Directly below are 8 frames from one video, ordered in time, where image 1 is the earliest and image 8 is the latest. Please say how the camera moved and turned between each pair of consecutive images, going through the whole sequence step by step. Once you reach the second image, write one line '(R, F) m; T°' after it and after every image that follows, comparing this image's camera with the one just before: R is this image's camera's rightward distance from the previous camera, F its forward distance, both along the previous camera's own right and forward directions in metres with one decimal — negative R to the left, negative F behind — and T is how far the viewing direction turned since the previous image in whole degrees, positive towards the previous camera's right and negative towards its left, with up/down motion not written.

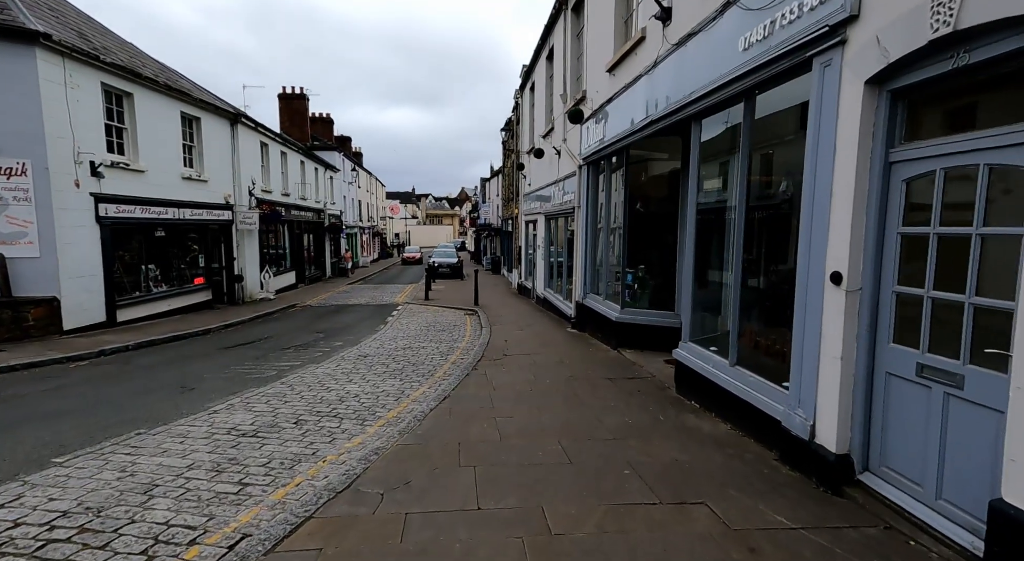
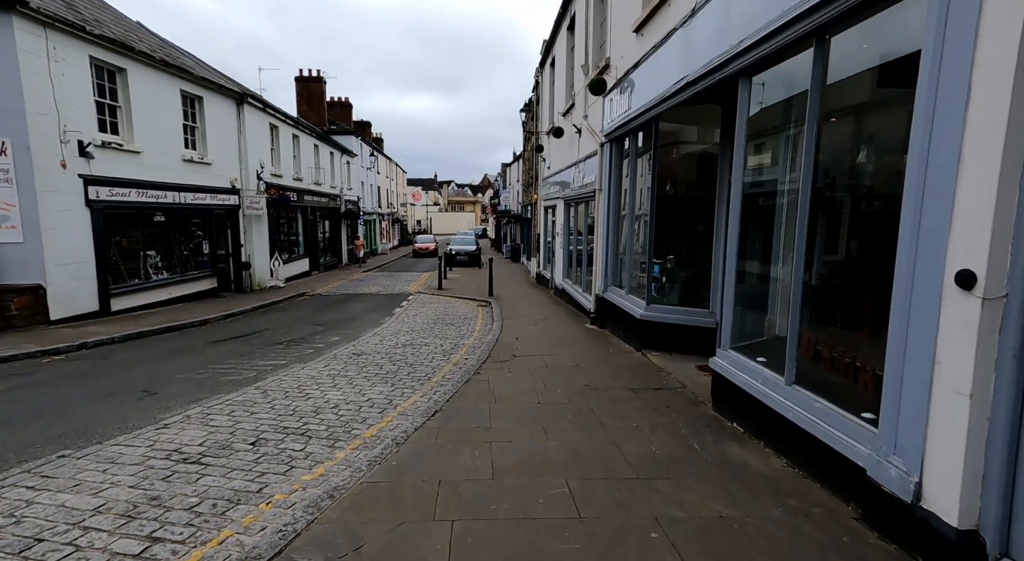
(+0.2, +1.0) m; -2°
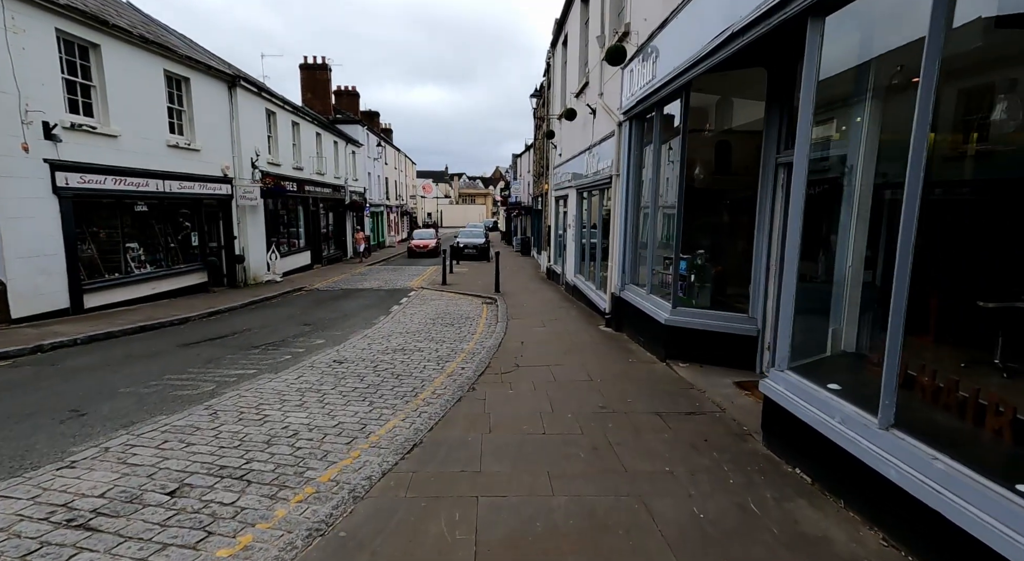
(+0.1, +1.1) m; -1°
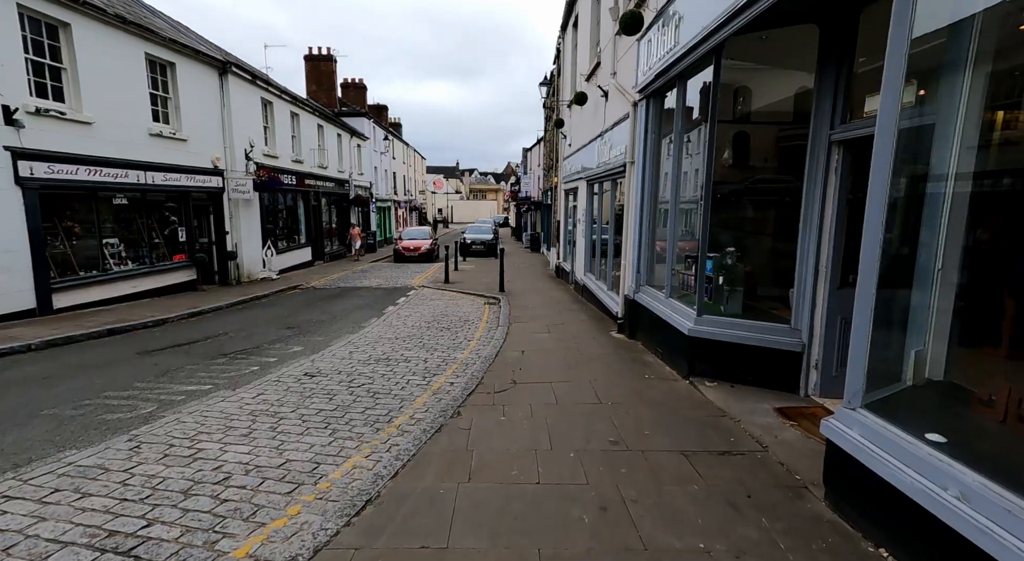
(+0.2, +1.0) m; -1°
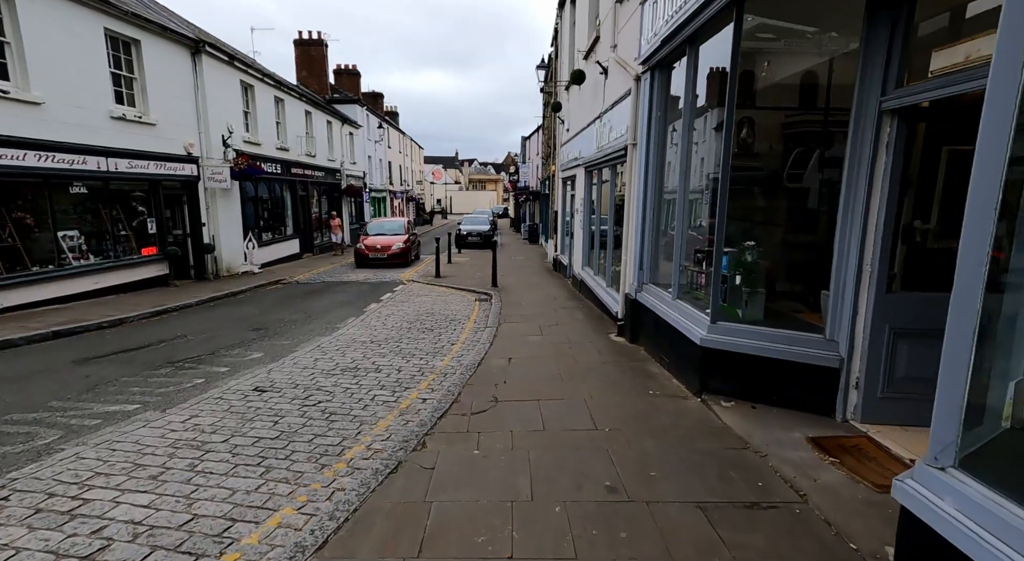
(+0.2, +0.9) m; 0°
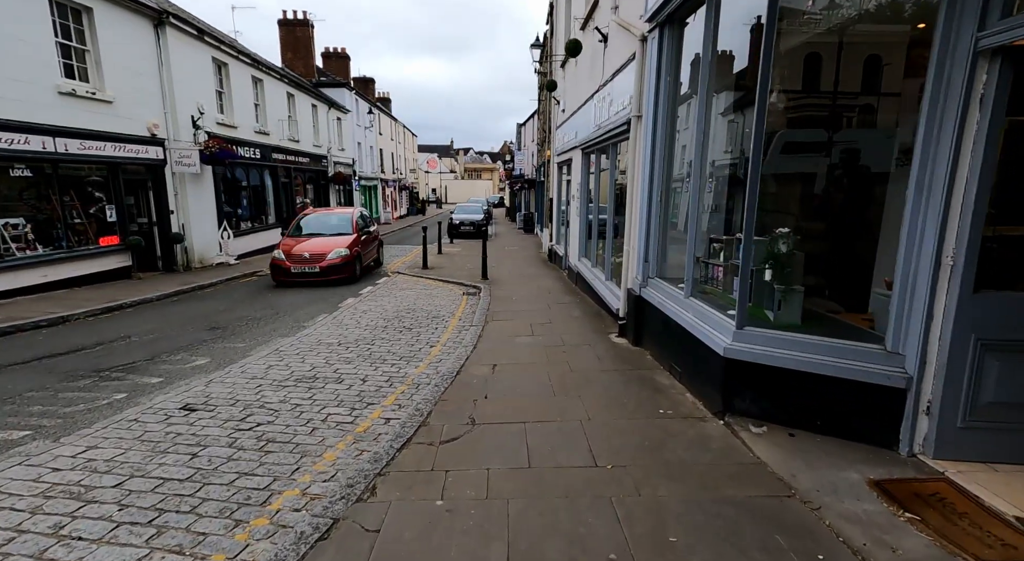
(+0.1, +0.9) m; 0°
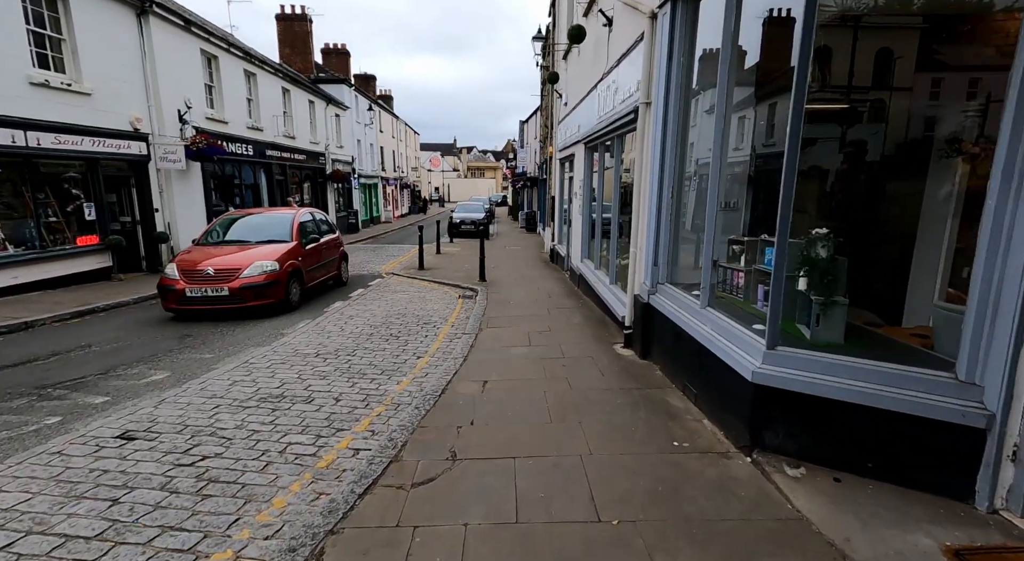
(+0.1, +0.6) m; 0°
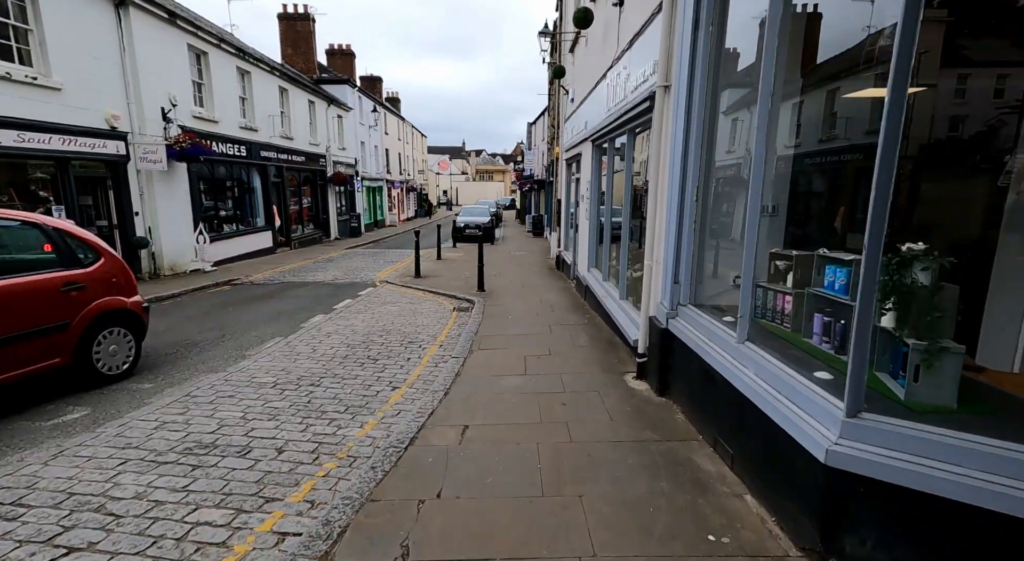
(+0.2, +1.0) m; -1°
